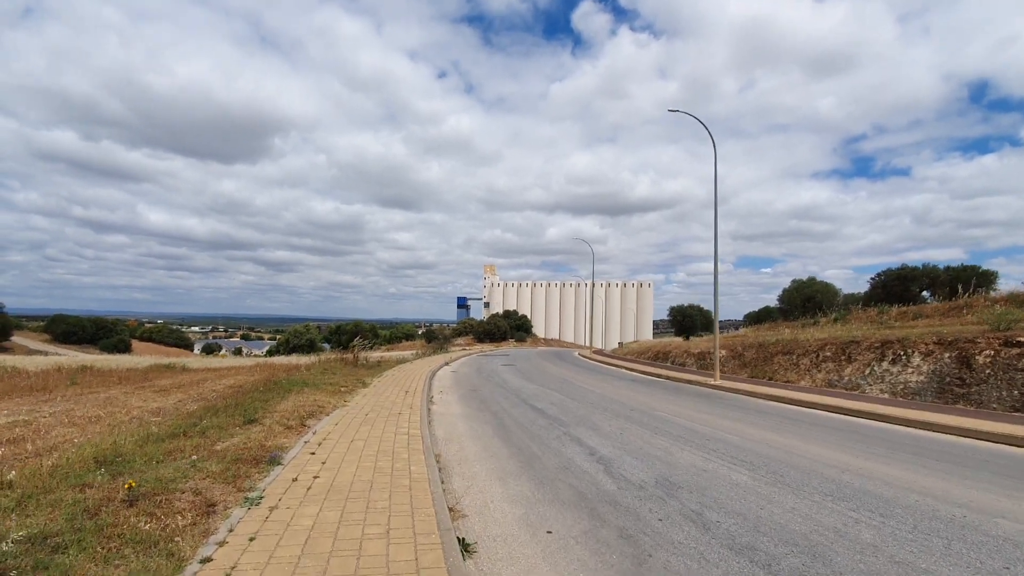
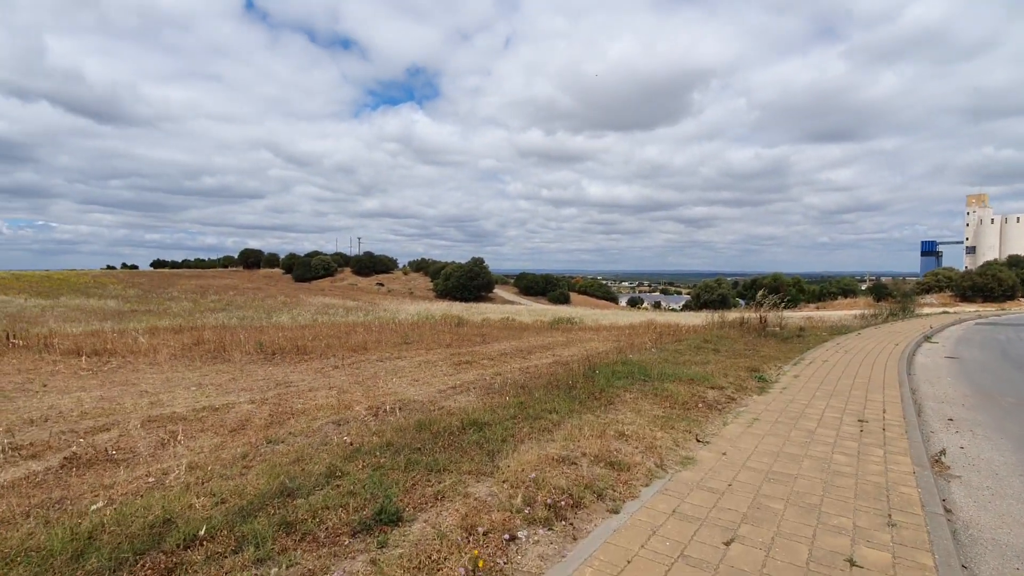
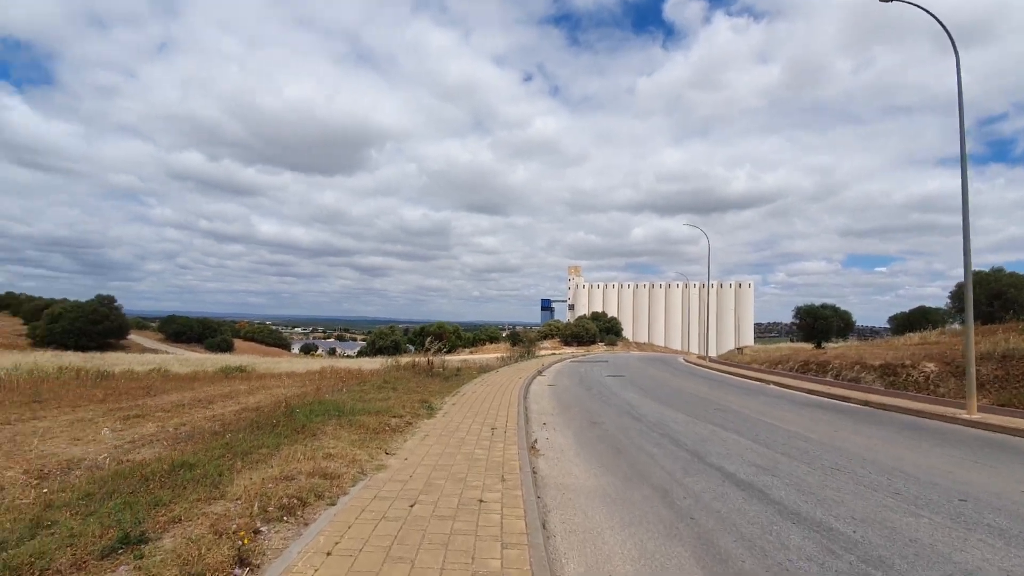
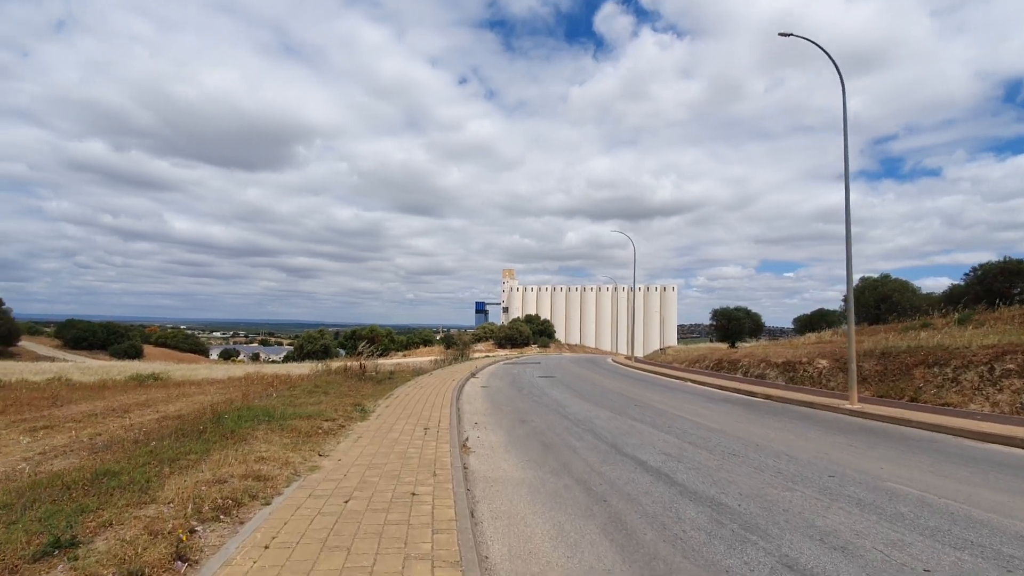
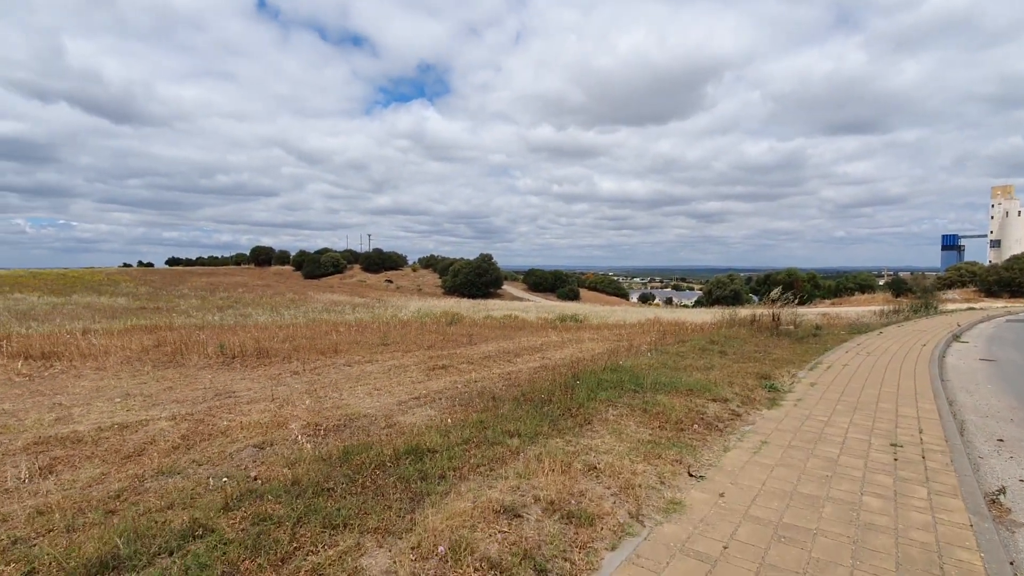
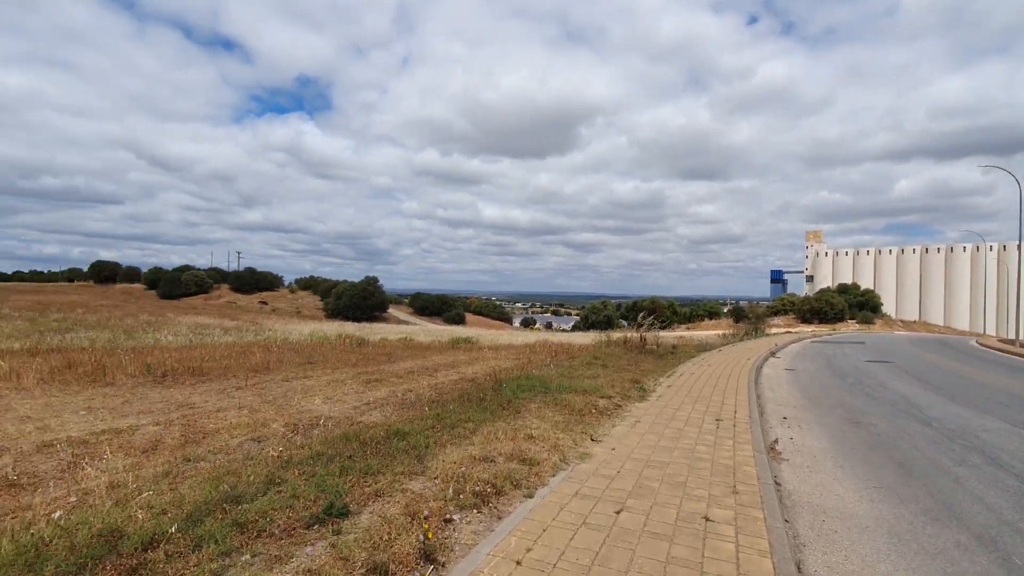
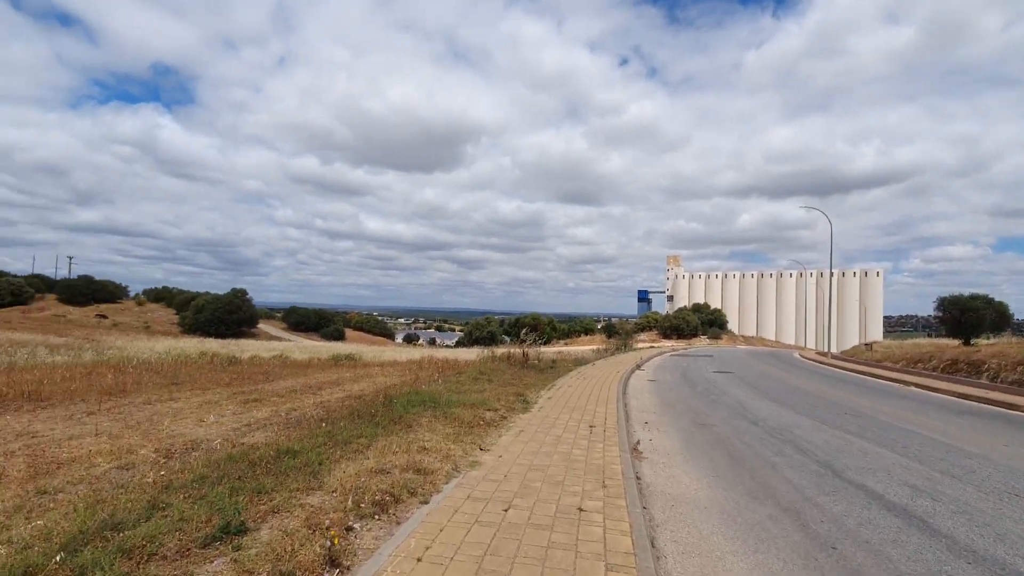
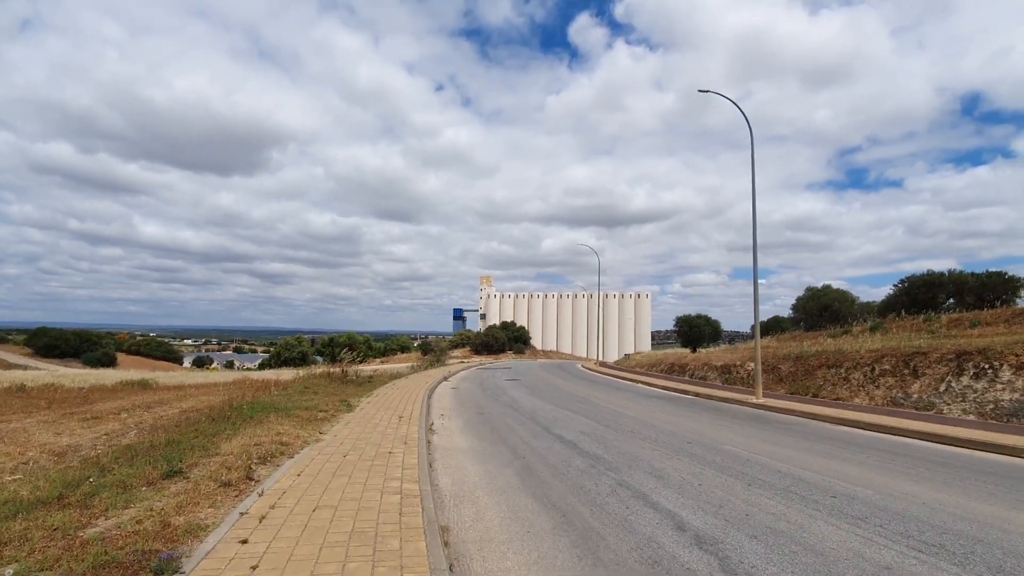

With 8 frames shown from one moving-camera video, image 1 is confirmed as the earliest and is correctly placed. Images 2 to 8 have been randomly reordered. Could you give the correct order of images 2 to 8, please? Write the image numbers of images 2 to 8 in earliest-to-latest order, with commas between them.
8, 4, 3, 7, 6, 2, 5
